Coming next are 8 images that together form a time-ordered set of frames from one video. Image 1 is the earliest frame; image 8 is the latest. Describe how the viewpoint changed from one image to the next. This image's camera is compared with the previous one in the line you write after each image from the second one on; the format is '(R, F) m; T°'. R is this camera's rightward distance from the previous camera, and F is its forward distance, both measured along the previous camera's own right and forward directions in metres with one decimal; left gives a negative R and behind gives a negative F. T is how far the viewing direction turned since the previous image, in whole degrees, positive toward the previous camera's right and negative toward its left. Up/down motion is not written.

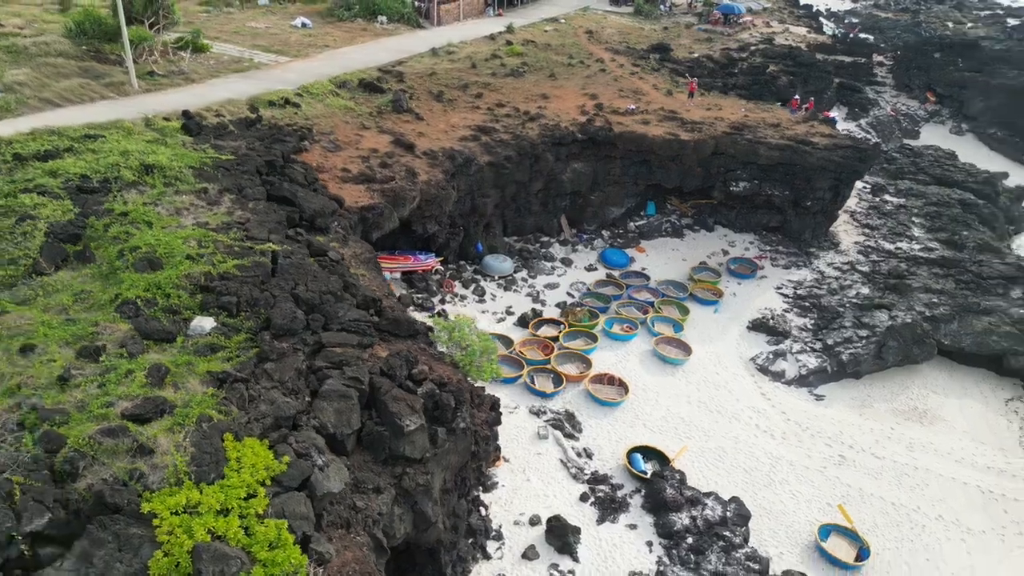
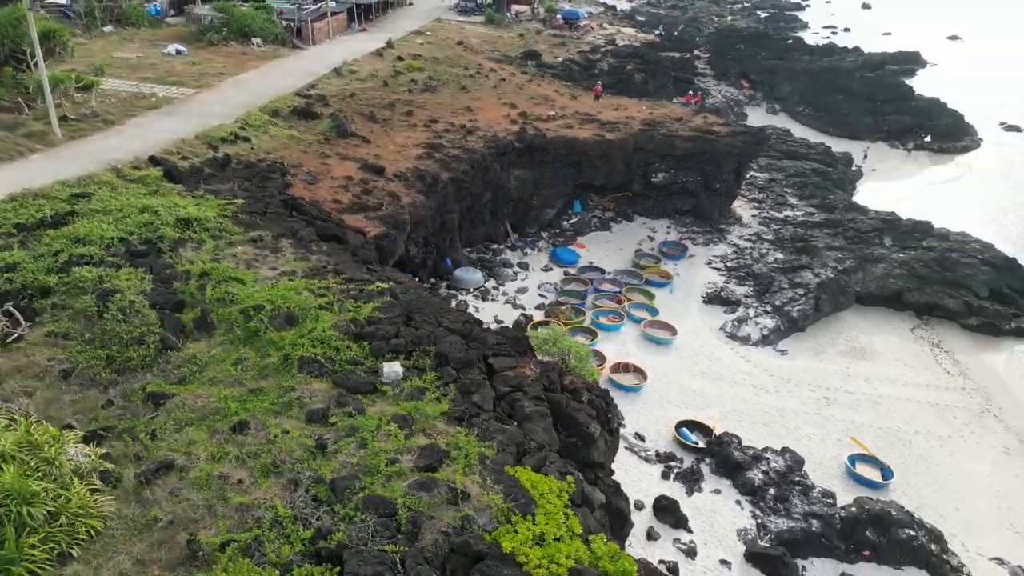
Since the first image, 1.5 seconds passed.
(-6.1, +0.1) m; +16°
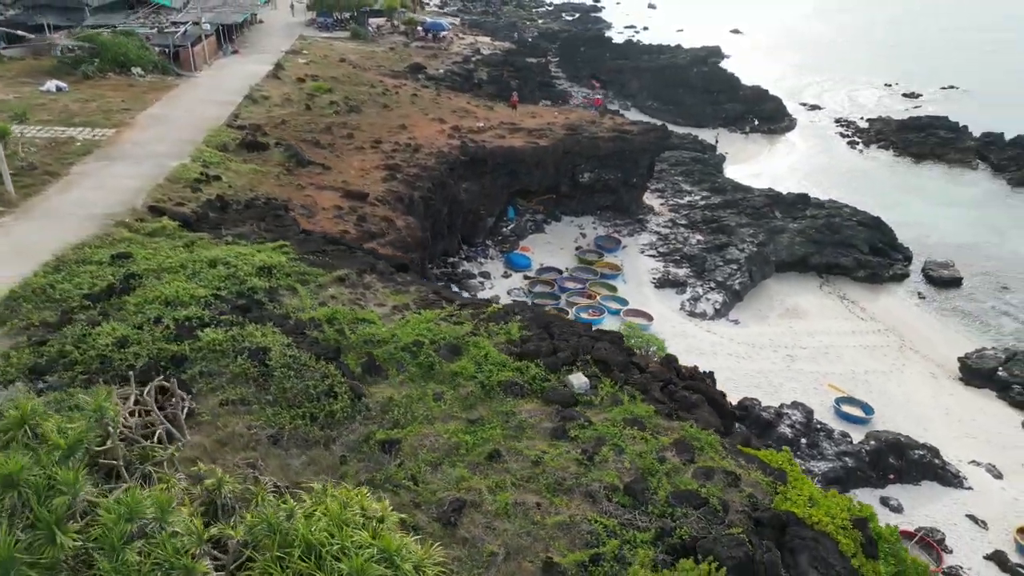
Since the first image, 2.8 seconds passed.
(-5.8, 0.0) m; +15°
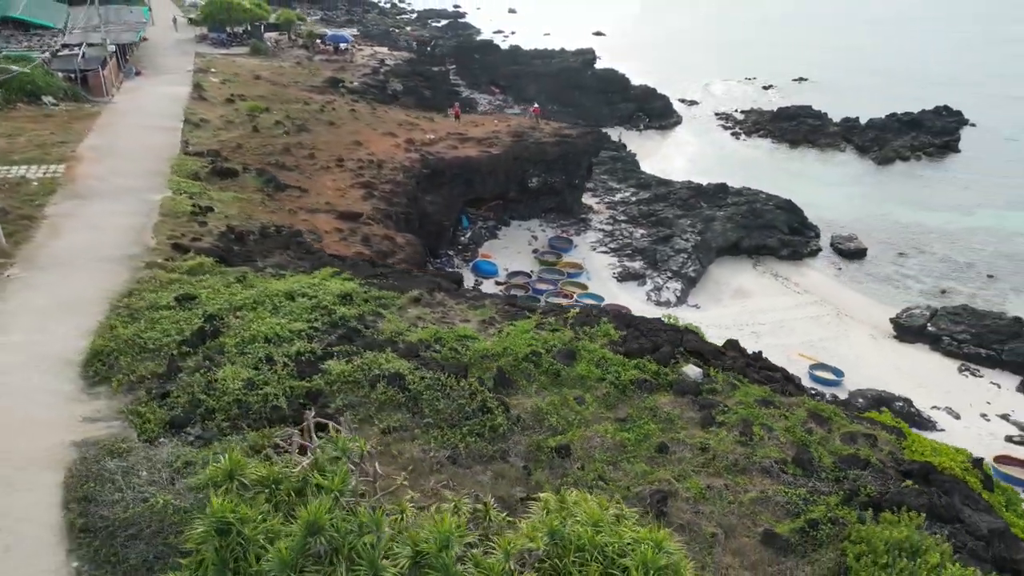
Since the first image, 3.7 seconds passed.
(-4.3, -0.2) m; +11°
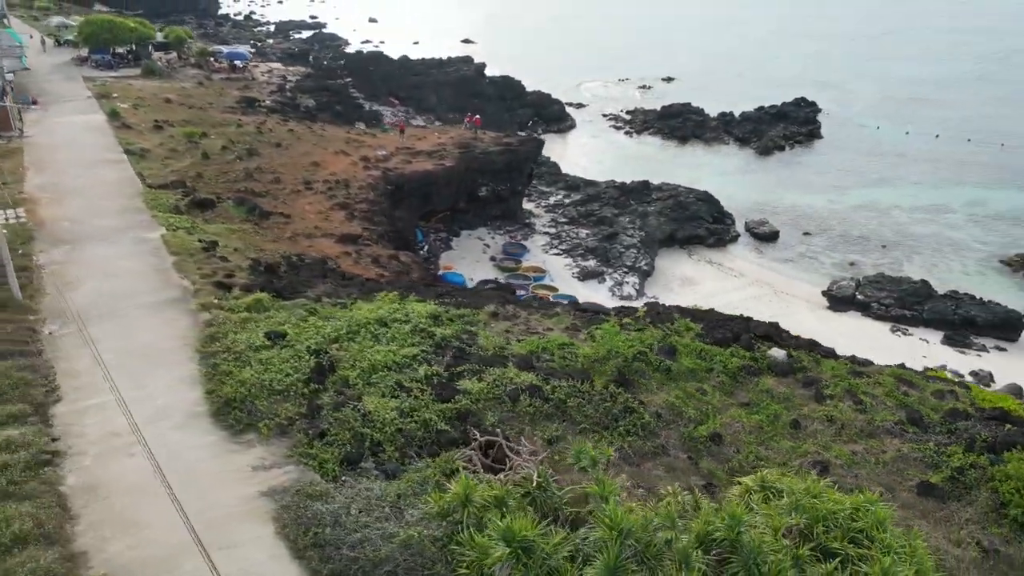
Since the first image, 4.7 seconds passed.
(-4.4, -0.1) m; +11°
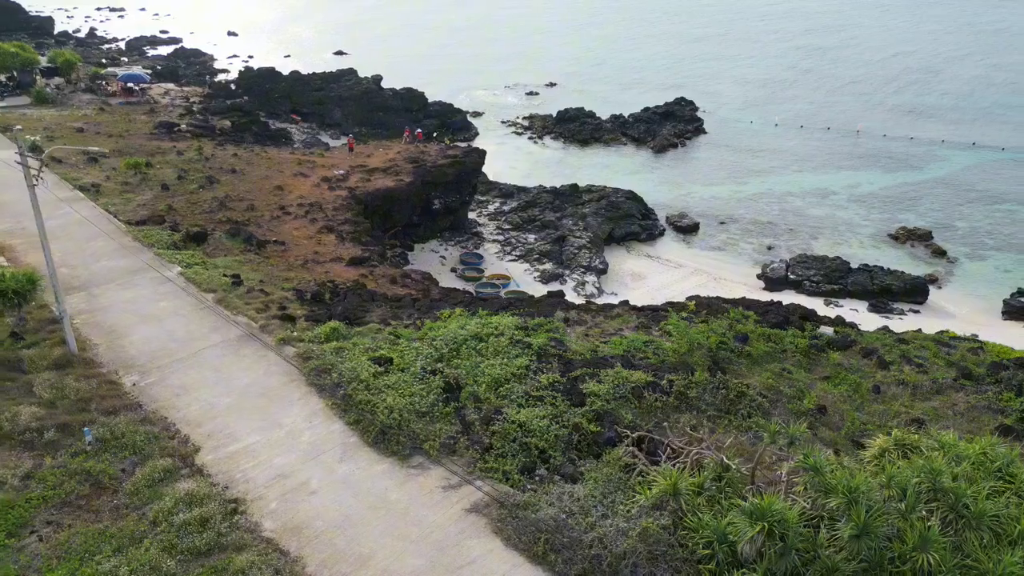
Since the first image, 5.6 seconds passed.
(-4.4, -0.3) m; +10°
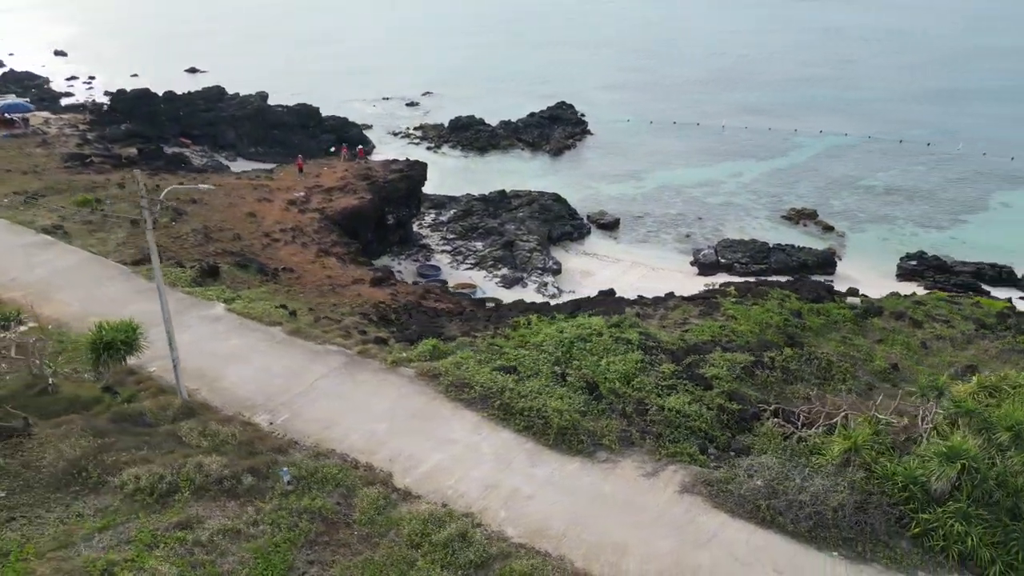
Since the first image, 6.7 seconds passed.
(-5.1, -0.3) m; +11°
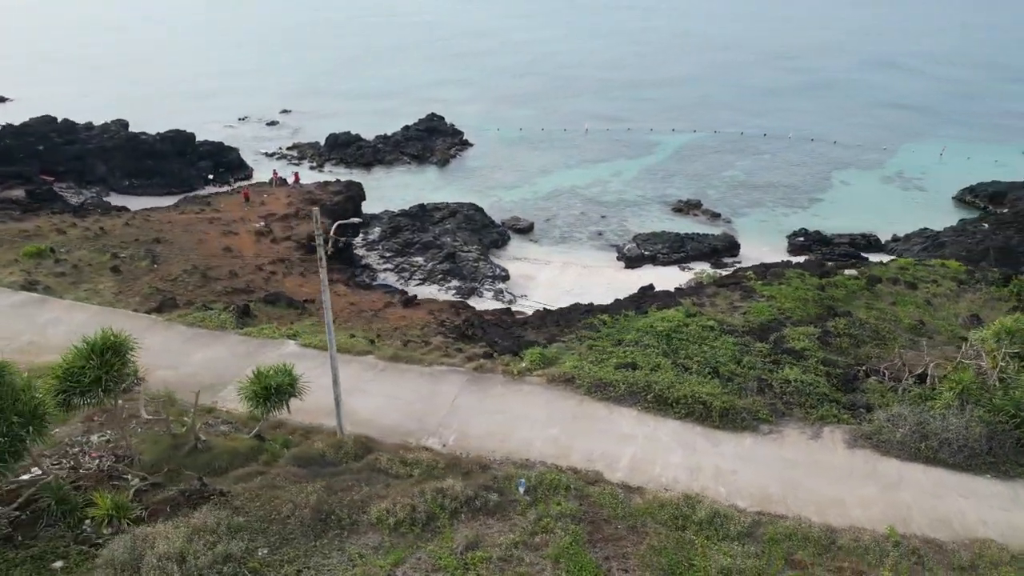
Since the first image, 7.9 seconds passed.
(-5.8, -0.2) m; +13°
